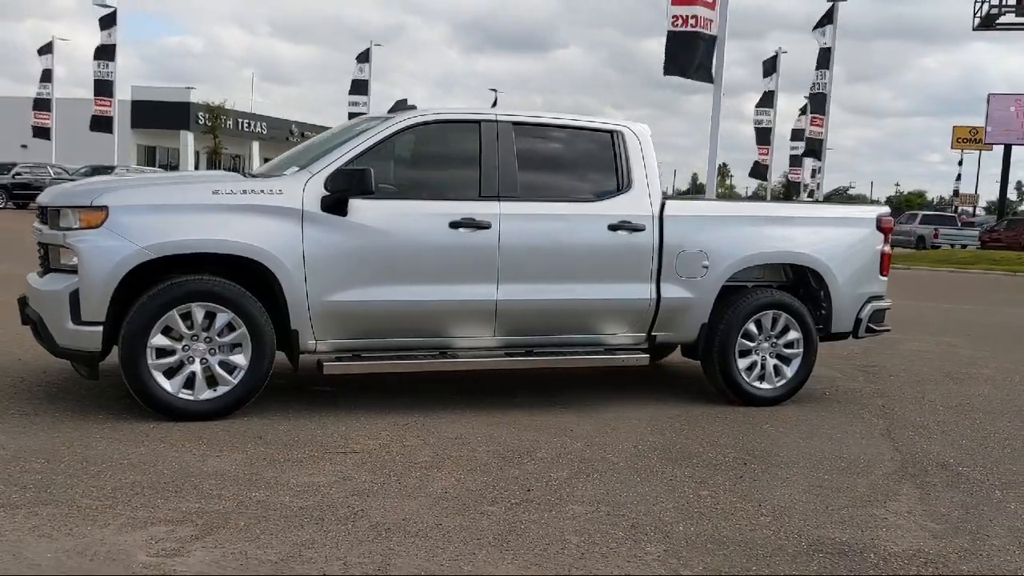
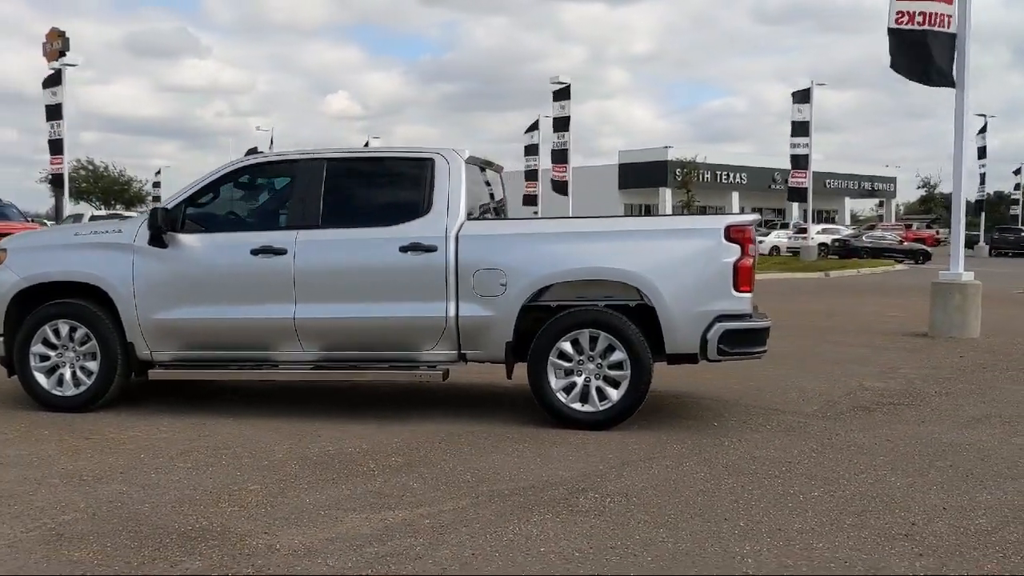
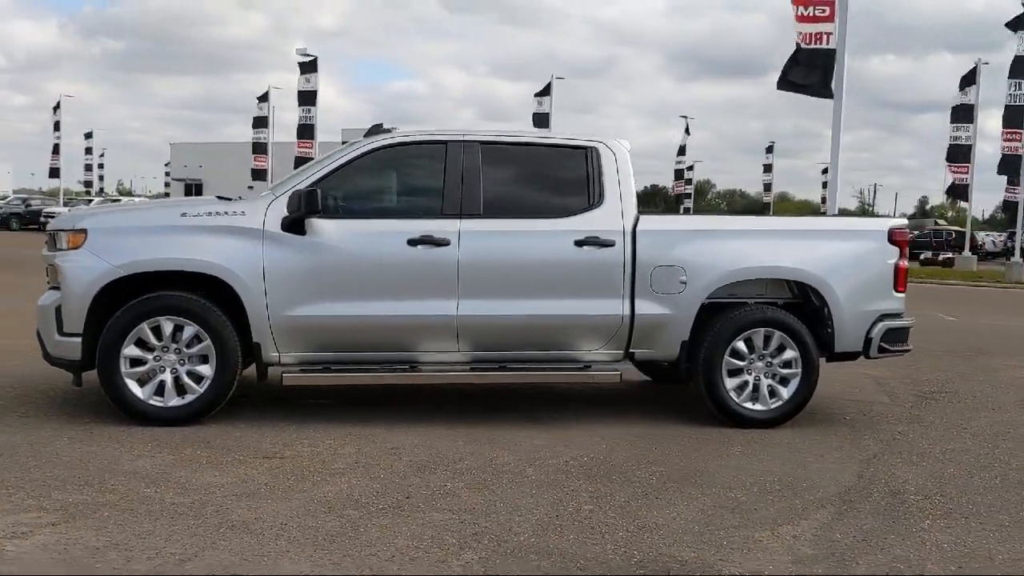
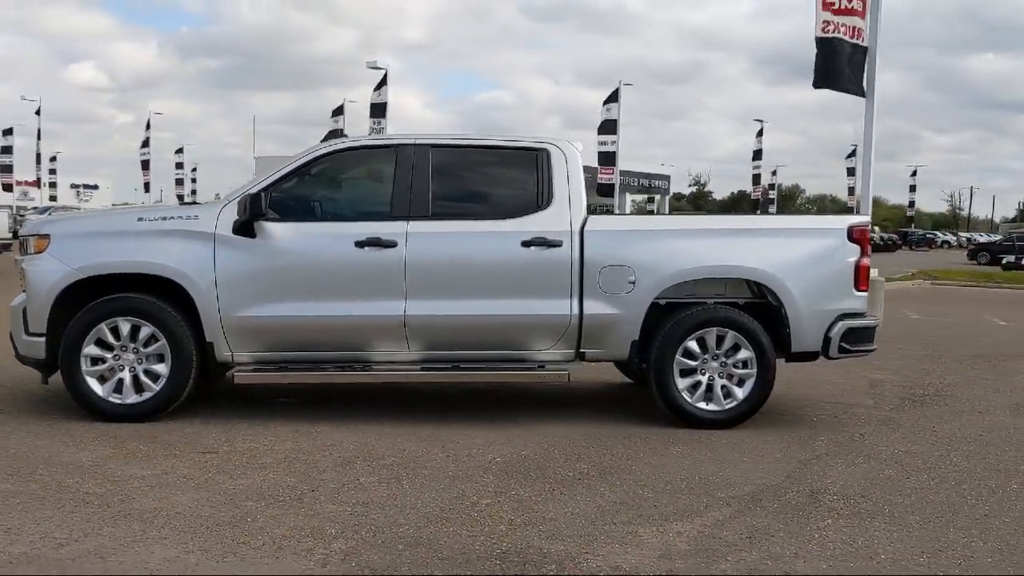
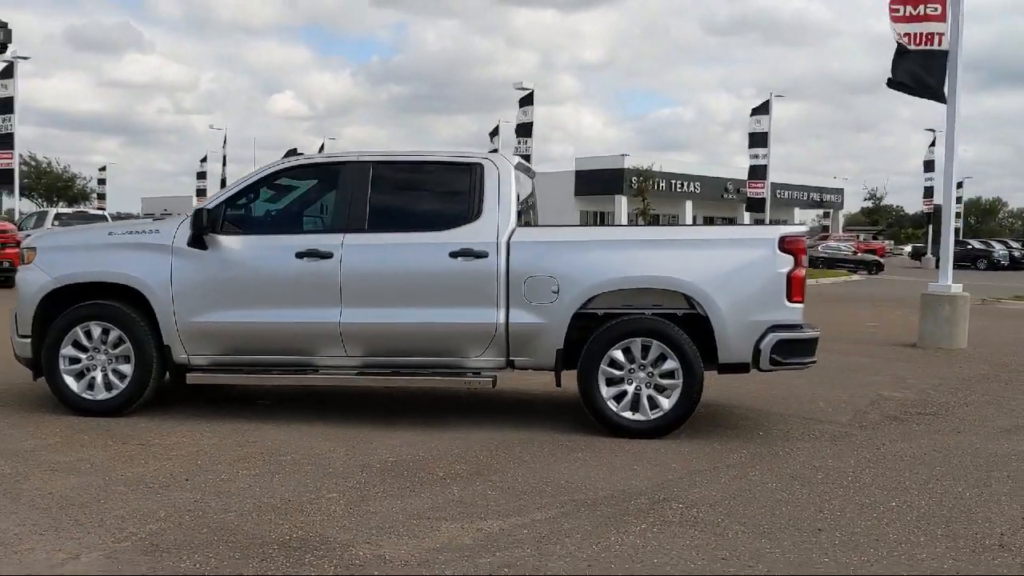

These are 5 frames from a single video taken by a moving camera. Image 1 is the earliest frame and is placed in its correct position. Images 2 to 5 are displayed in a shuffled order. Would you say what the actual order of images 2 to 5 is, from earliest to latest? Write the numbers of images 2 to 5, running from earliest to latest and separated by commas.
3, 4, 5, 2
